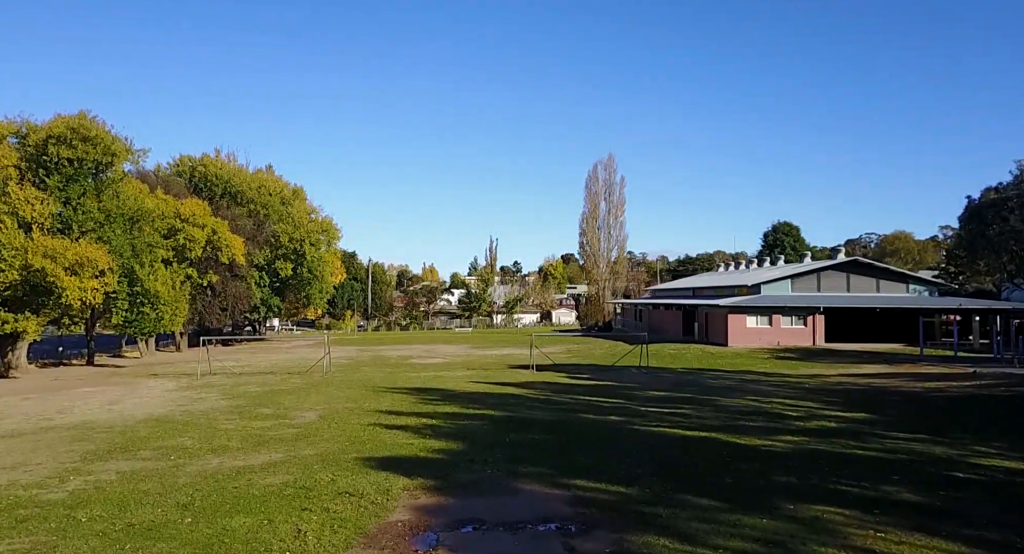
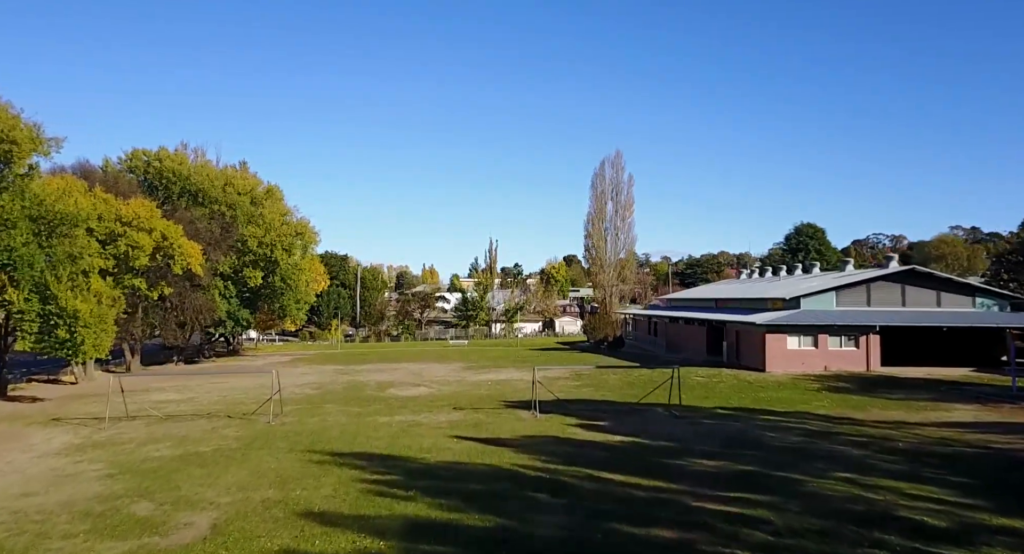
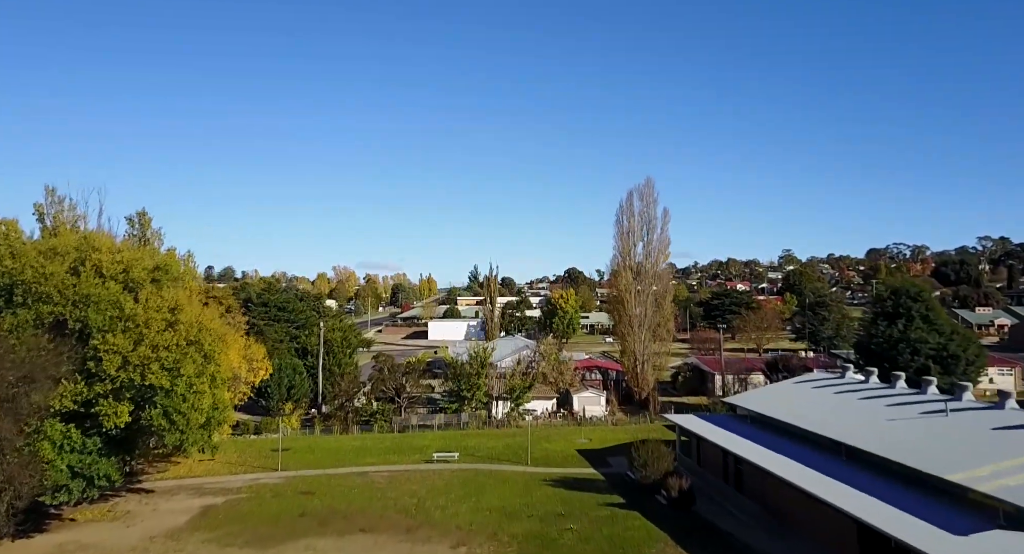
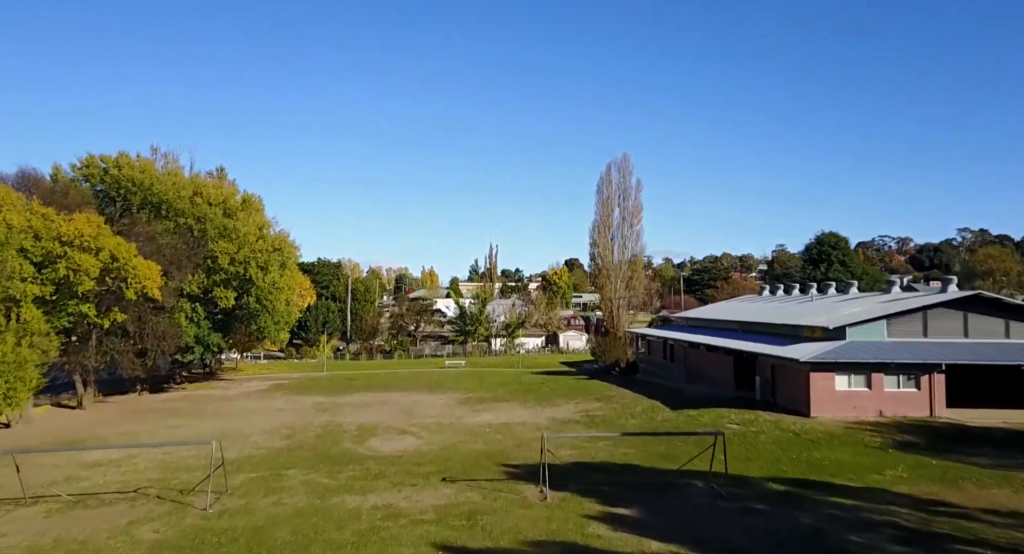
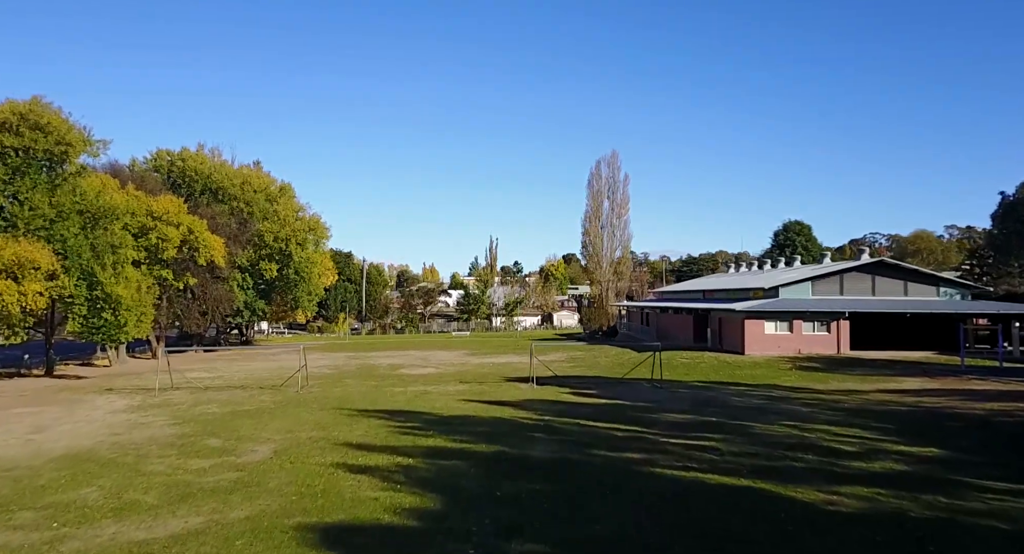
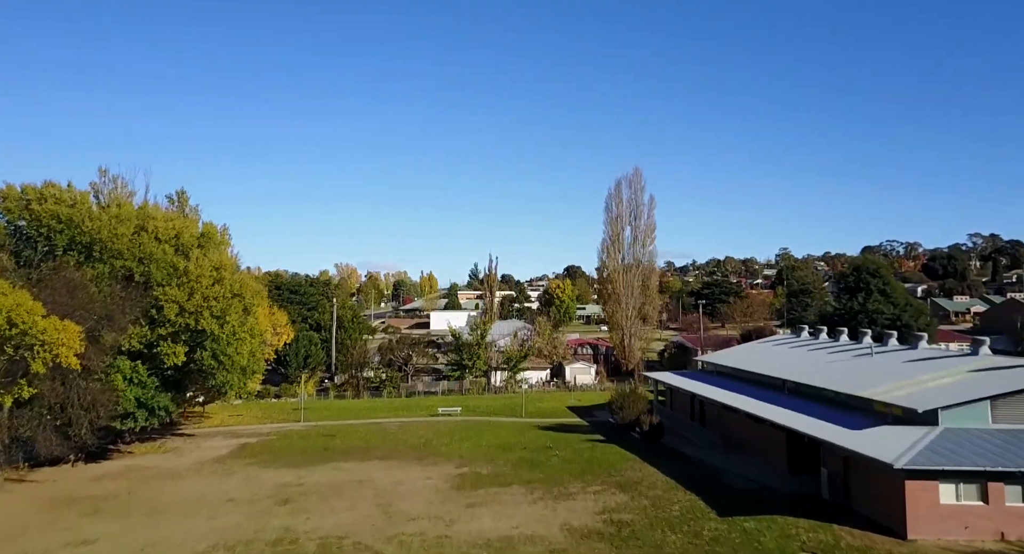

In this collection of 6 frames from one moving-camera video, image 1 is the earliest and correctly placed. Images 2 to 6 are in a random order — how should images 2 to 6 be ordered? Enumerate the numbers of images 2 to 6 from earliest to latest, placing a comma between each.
5, 2, 4, 6, 3
